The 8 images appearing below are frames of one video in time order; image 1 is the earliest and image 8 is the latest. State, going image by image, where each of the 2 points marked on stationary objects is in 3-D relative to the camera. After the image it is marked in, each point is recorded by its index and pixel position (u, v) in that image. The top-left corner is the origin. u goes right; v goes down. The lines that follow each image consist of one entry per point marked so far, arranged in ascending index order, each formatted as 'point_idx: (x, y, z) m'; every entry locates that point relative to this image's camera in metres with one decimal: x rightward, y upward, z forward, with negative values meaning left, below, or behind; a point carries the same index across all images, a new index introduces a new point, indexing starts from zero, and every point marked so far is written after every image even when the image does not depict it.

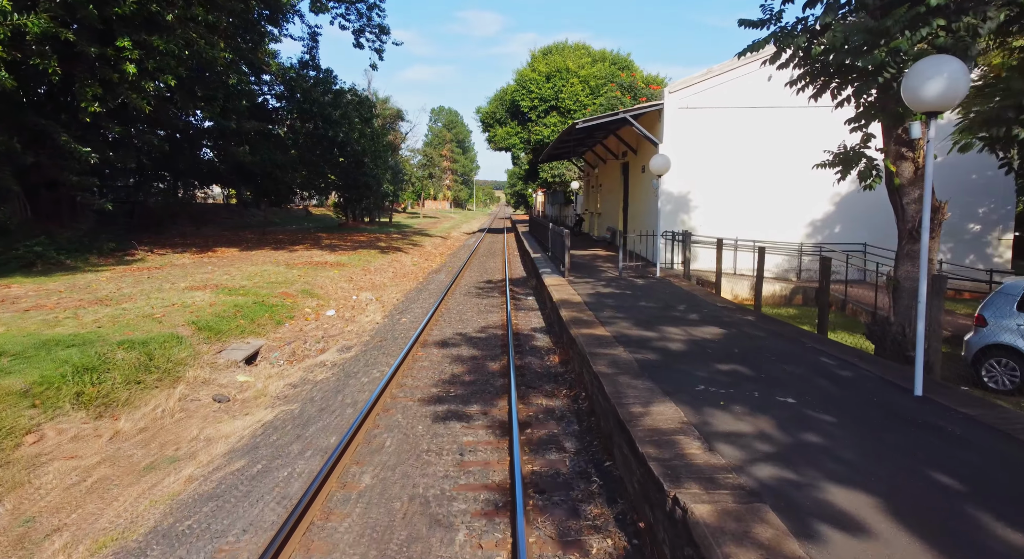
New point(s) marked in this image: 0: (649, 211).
0: (+3.3, +1.6, +14.9) m
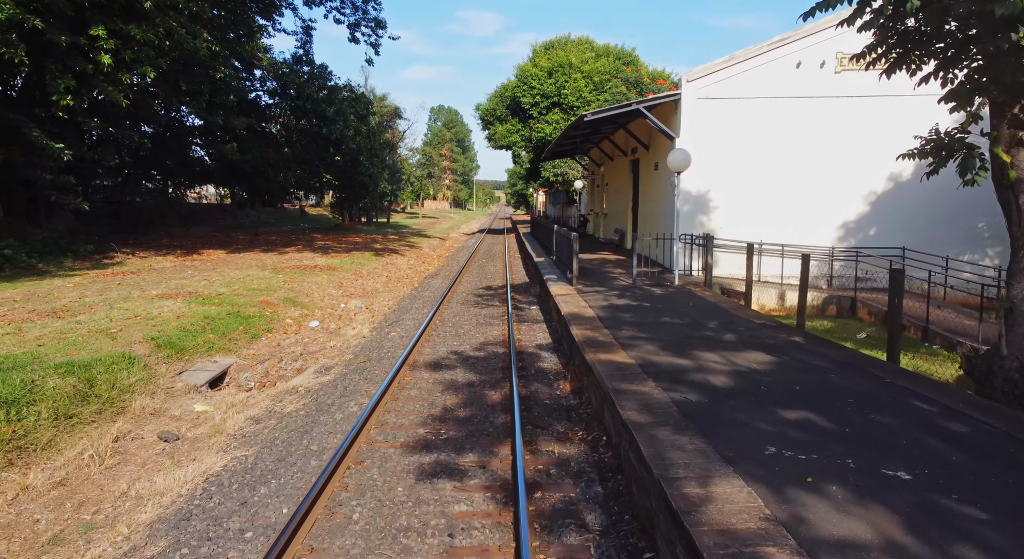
0: (+3.3, +1.5, +13.6) m
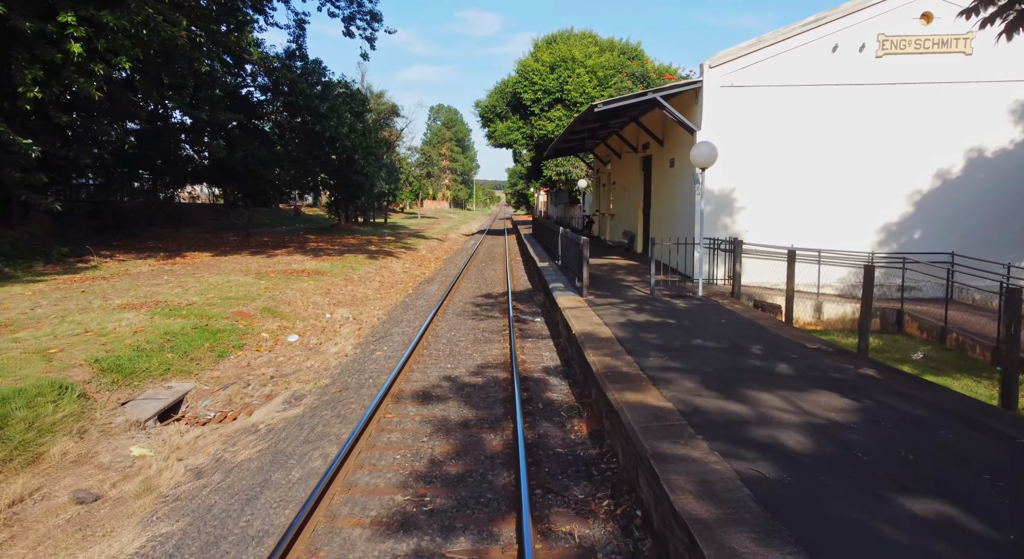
0: (+3.4, +1.3, +12.3) m
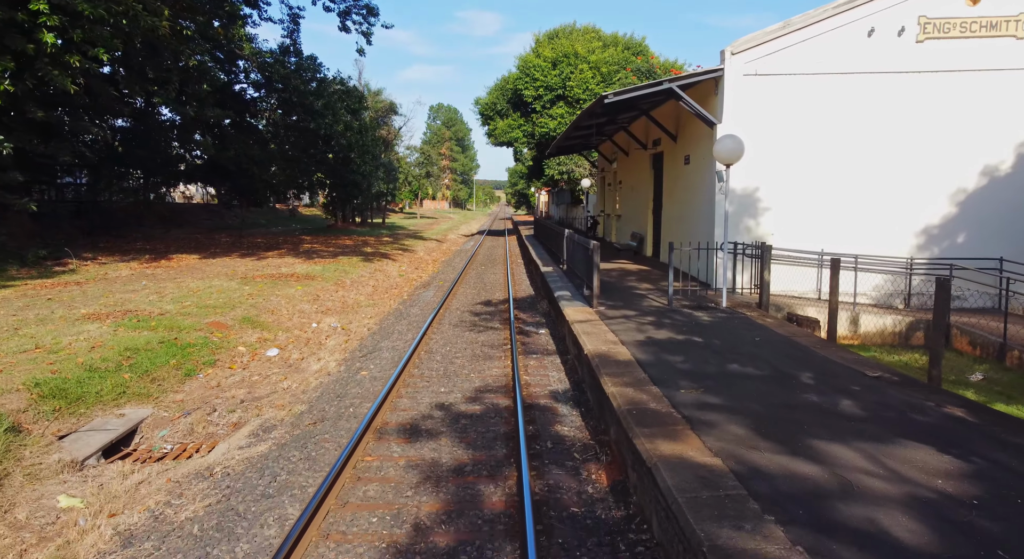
0: (+3.4, +1.2, +11.3) m
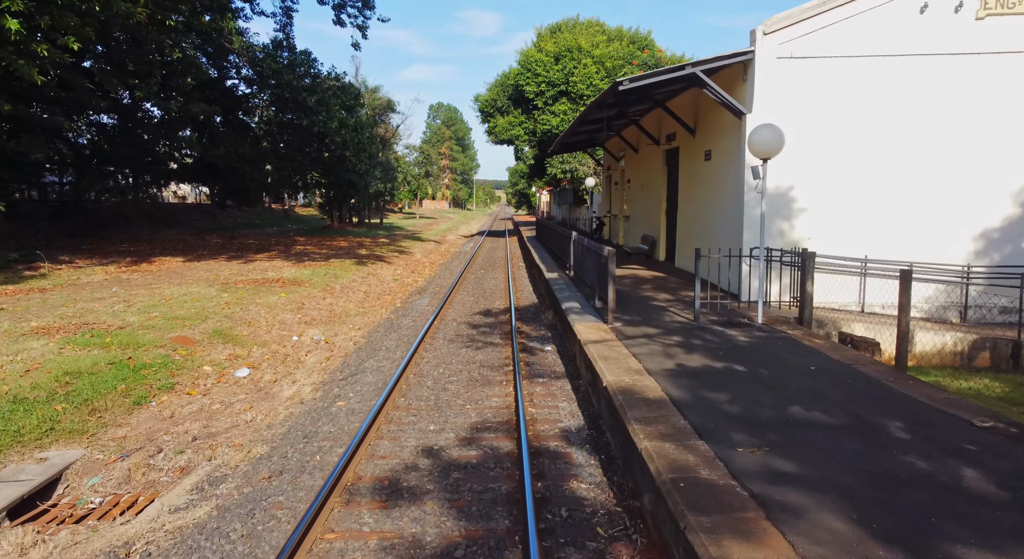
0: (+3.4, +1.0, +10.1) m
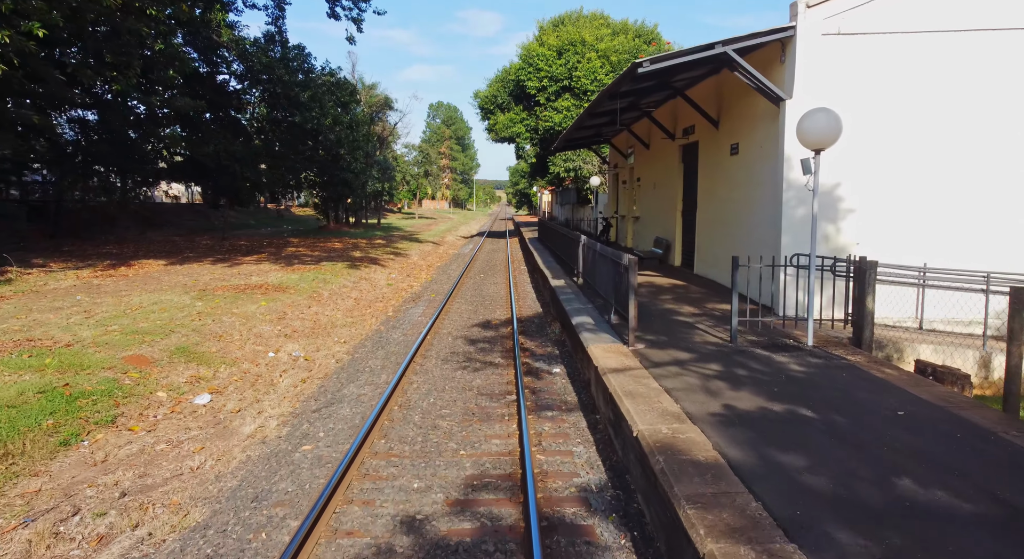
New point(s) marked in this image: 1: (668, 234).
0: (+3.5, +0.9, +8.8) m
1: (+3.5, +1.0, +14.0) m
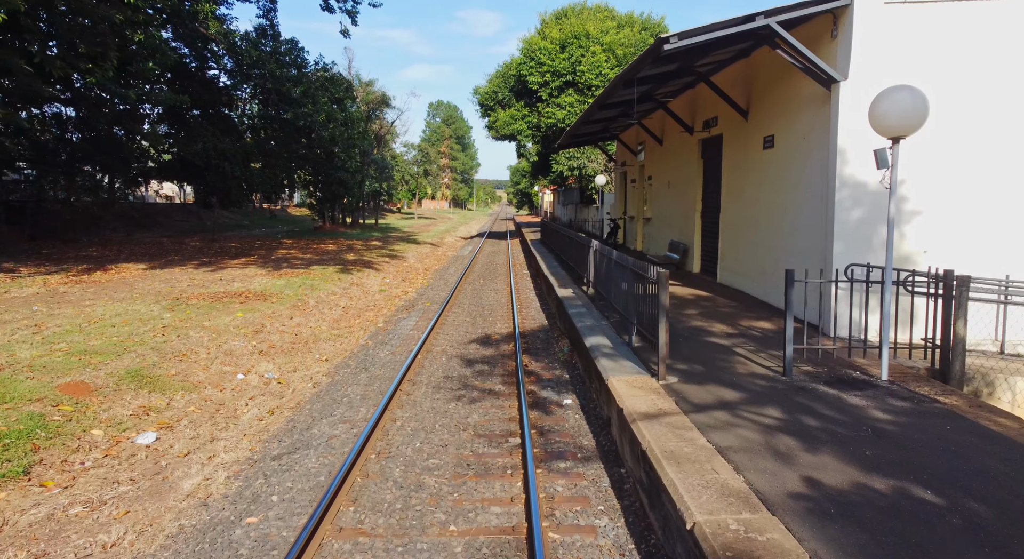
0: (+3.5, +0.7, +7.6) m
1: (+3.5, +0.9, +12.7) m
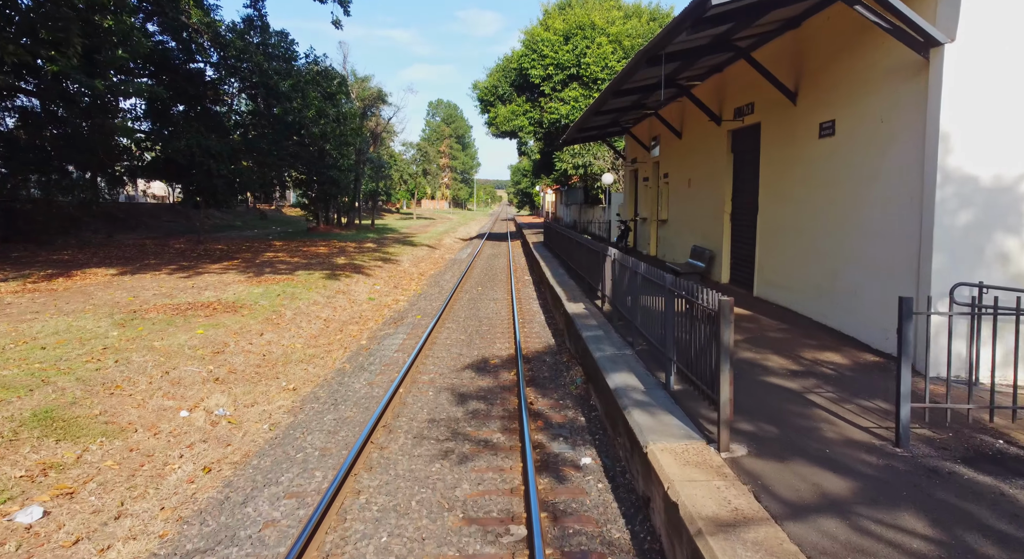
0: (+3.5, +0.5, +6.0) m
1: (+3.6, +0.7, +11.1) m
